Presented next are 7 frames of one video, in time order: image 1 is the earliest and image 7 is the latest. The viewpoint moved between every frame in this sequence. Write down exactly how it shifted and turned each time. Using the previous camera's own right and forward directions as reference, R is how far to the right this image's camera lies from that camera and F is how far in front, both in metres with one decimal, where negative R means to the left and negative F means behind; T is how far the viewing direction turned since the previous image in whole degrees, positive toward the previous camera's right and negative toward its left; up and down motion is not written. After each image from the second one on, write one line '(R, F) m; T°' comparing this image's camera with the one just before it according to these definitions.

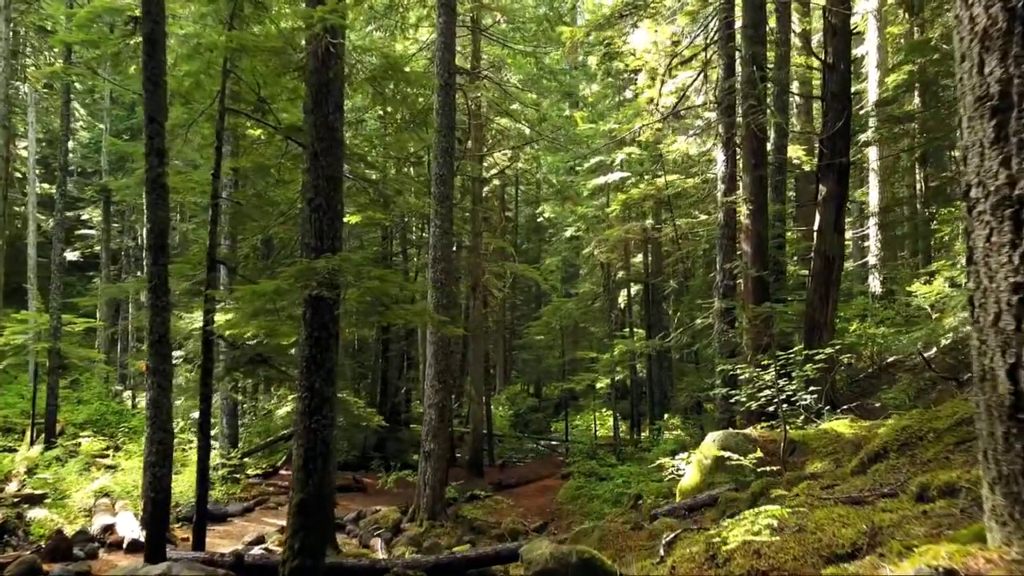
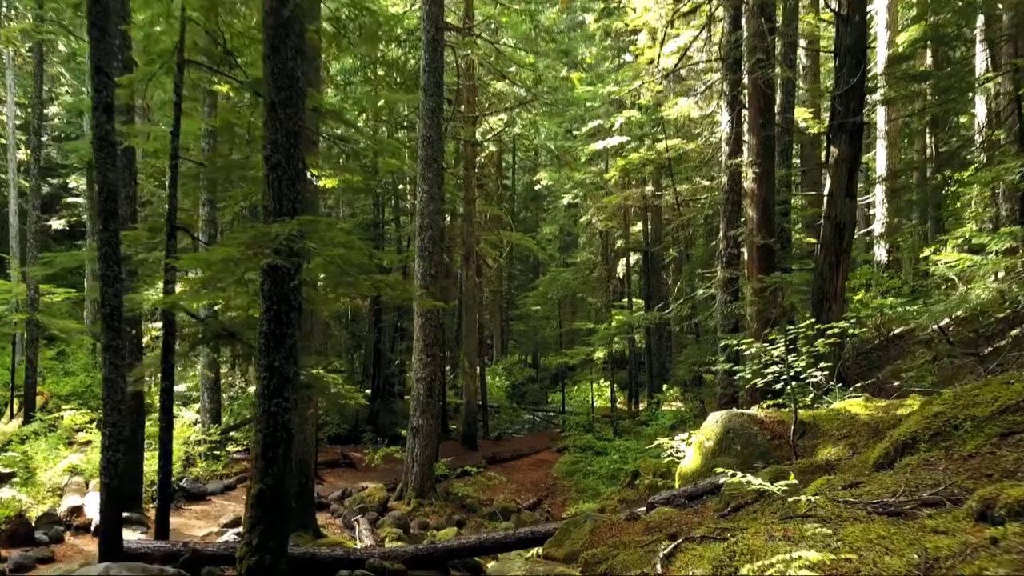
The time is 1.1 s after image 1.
(+0.1, +0.6) m; 0°
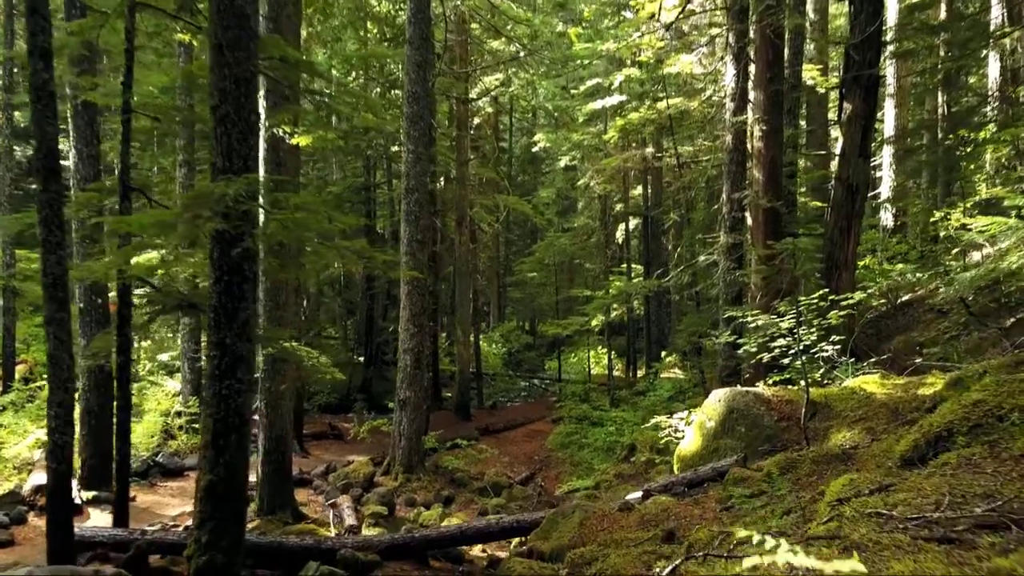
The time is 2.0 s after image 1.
(+0.1, +0.6) m; 0°
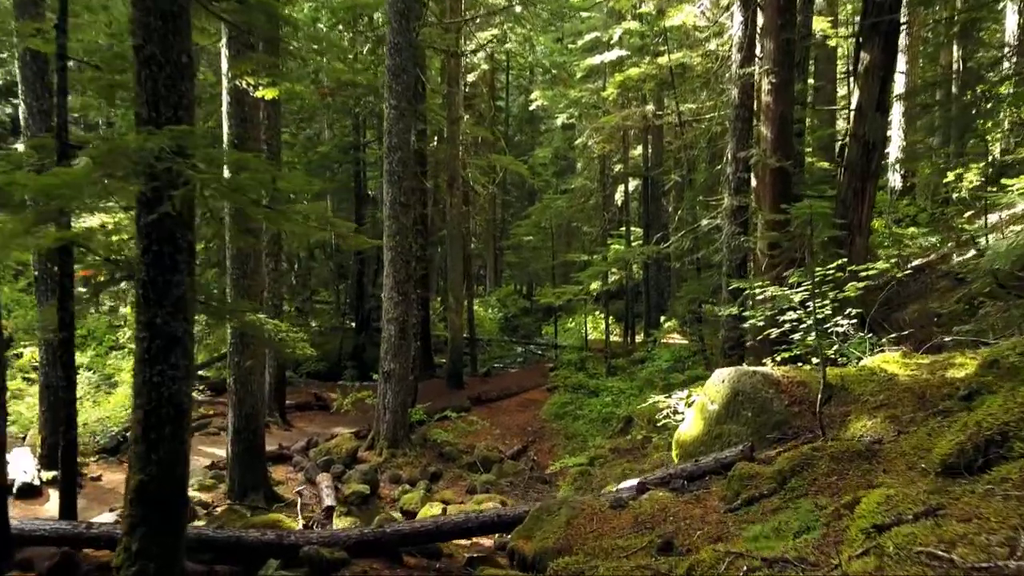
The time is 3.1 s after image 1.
(+0.1, +0.7) m; 0°
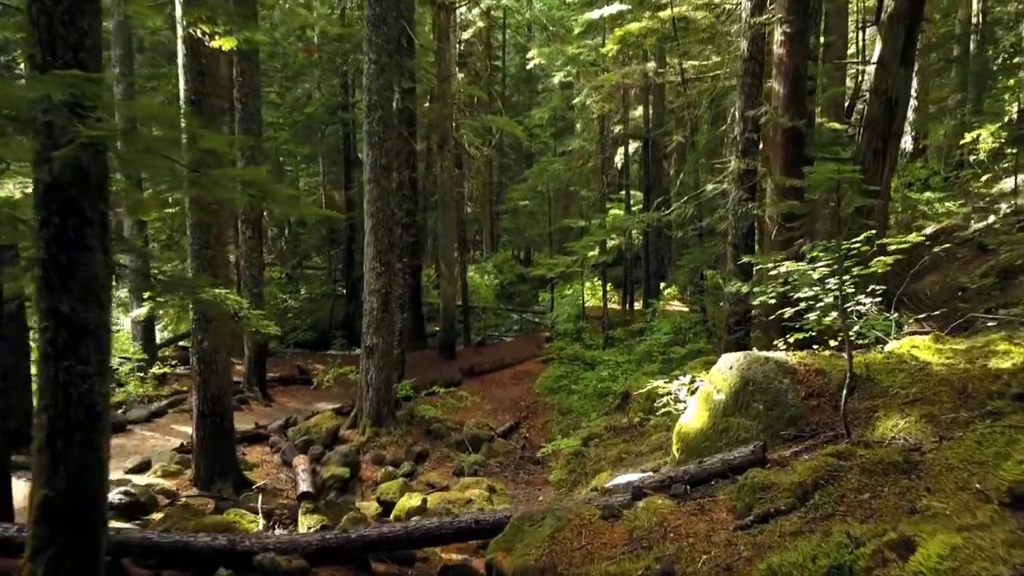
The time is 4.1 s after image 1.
(+0.1, +0.7) m; 0°
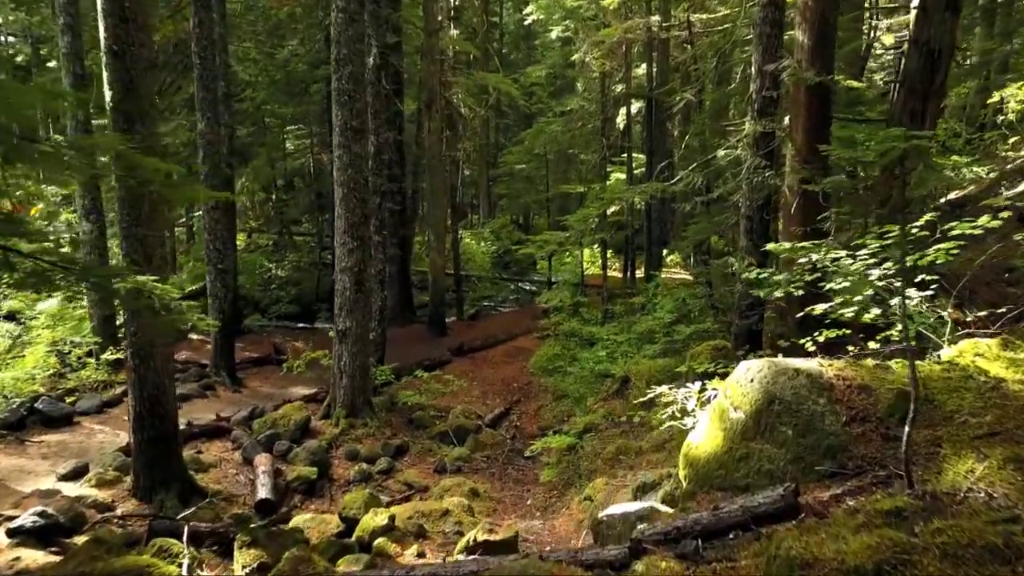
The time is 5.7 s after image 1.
(+0.2, +1.0) m; 0°
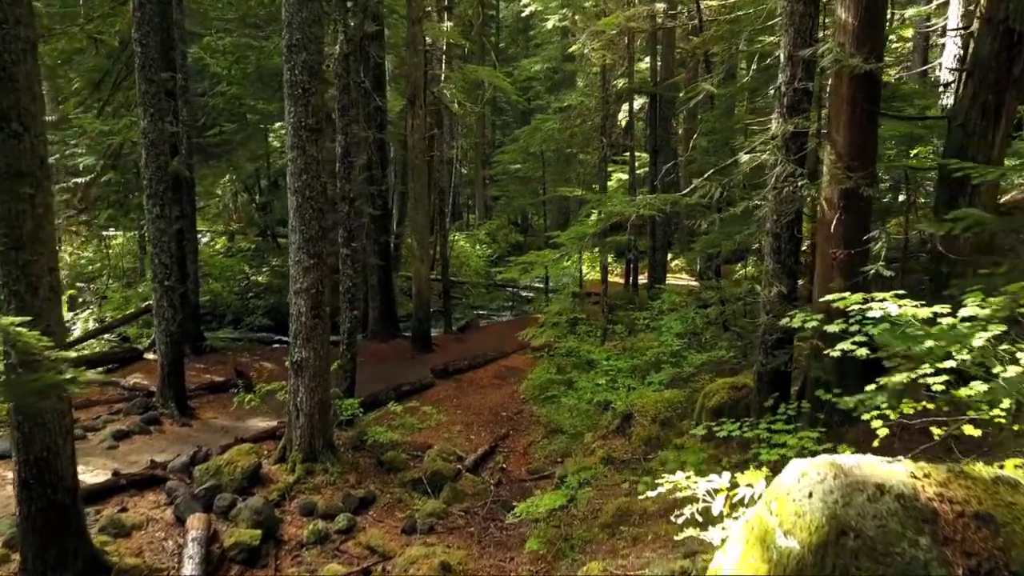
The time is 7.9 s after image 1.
(+0.2, +1.3) m; 0°
